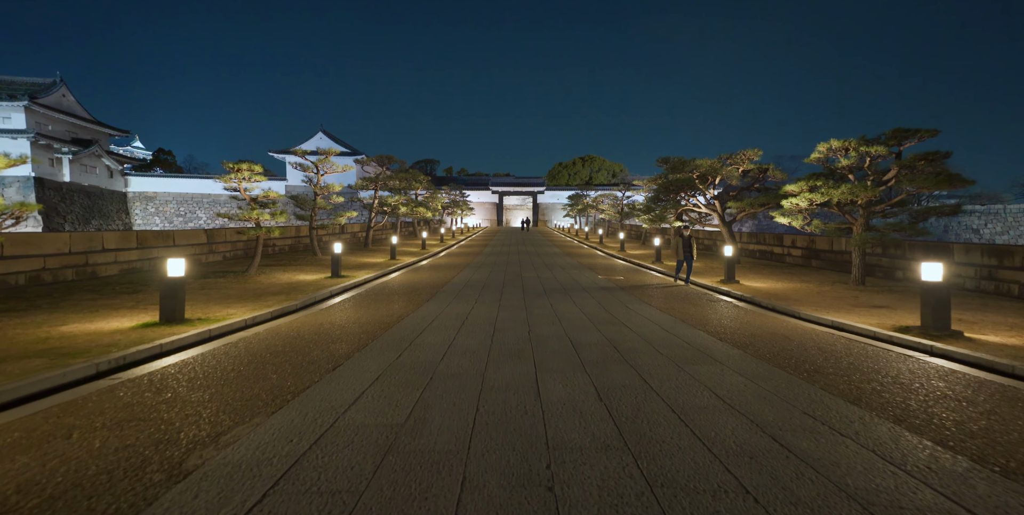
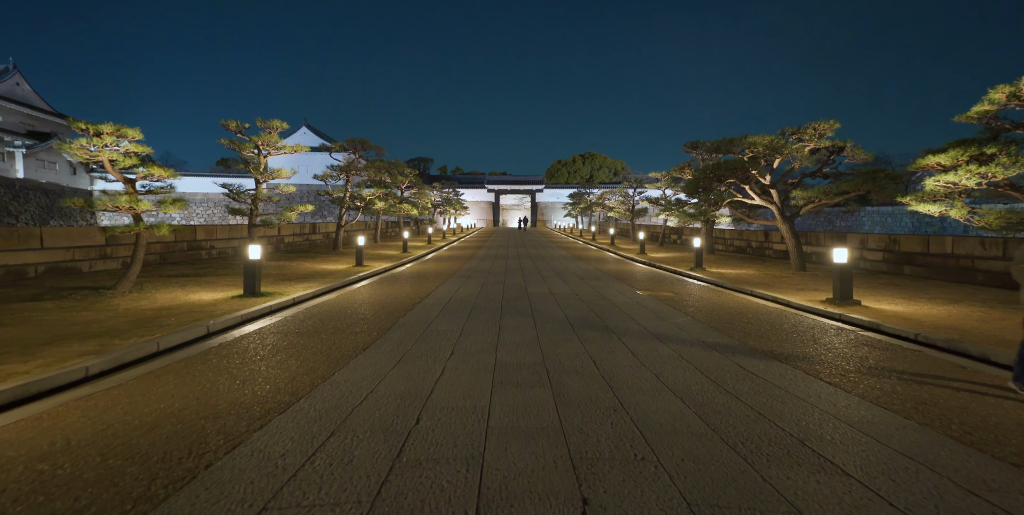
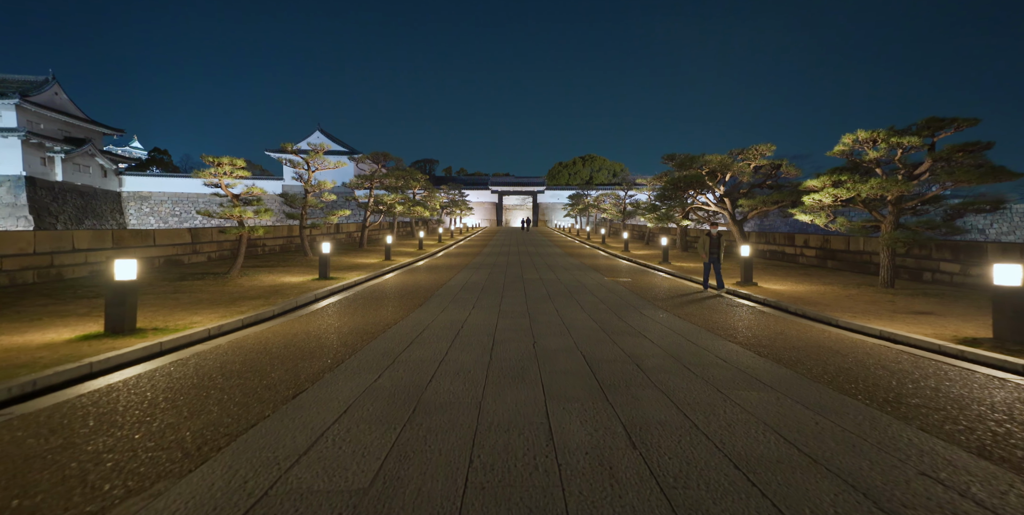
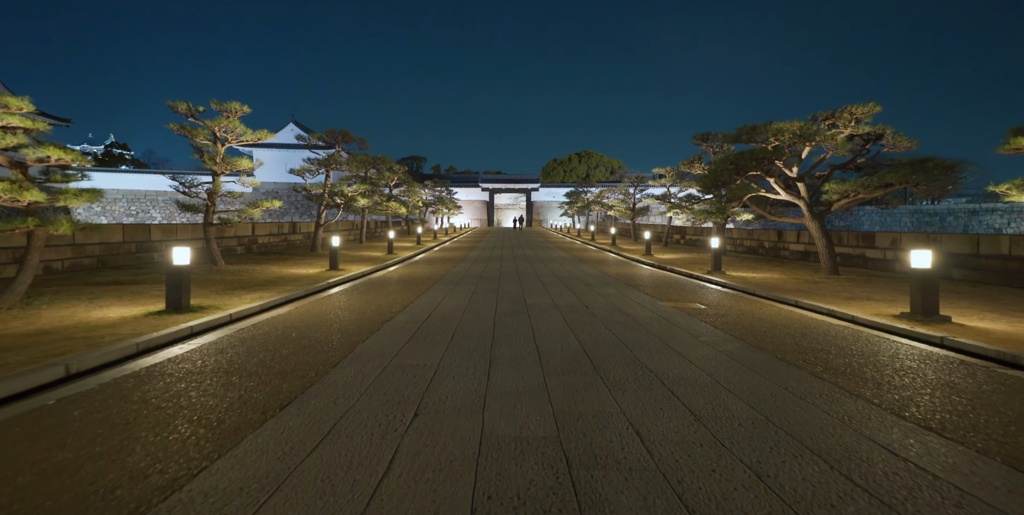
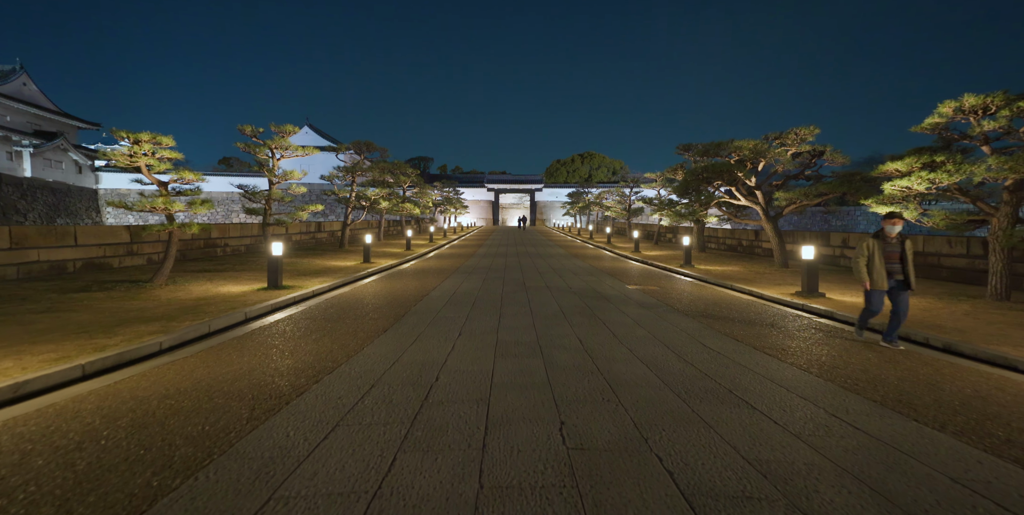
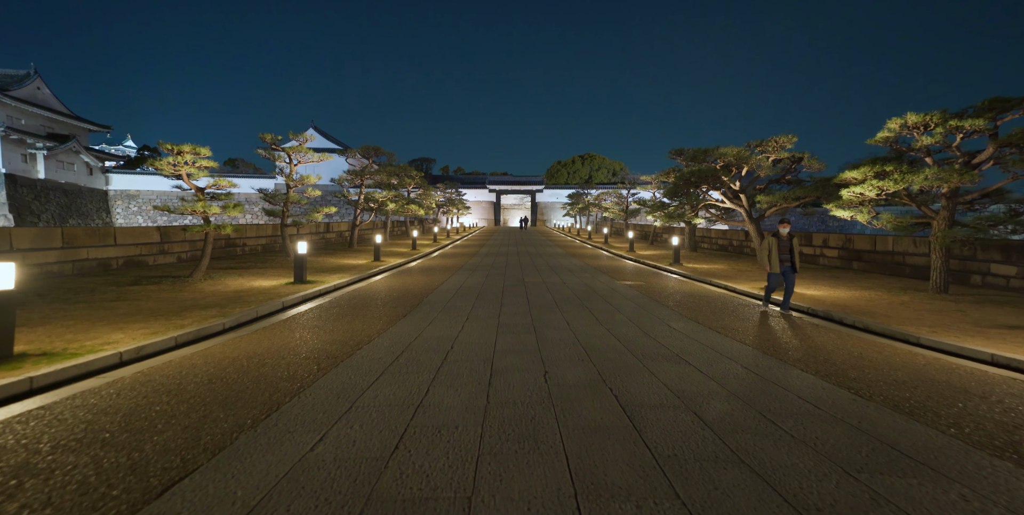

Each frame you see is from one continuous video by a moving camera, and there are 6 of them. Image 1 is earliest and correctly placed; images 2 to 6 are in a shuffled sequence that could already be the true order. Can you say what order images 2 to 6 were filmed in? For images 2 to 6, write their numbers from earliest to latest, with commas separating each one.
3, 6, 5, 2, 4
